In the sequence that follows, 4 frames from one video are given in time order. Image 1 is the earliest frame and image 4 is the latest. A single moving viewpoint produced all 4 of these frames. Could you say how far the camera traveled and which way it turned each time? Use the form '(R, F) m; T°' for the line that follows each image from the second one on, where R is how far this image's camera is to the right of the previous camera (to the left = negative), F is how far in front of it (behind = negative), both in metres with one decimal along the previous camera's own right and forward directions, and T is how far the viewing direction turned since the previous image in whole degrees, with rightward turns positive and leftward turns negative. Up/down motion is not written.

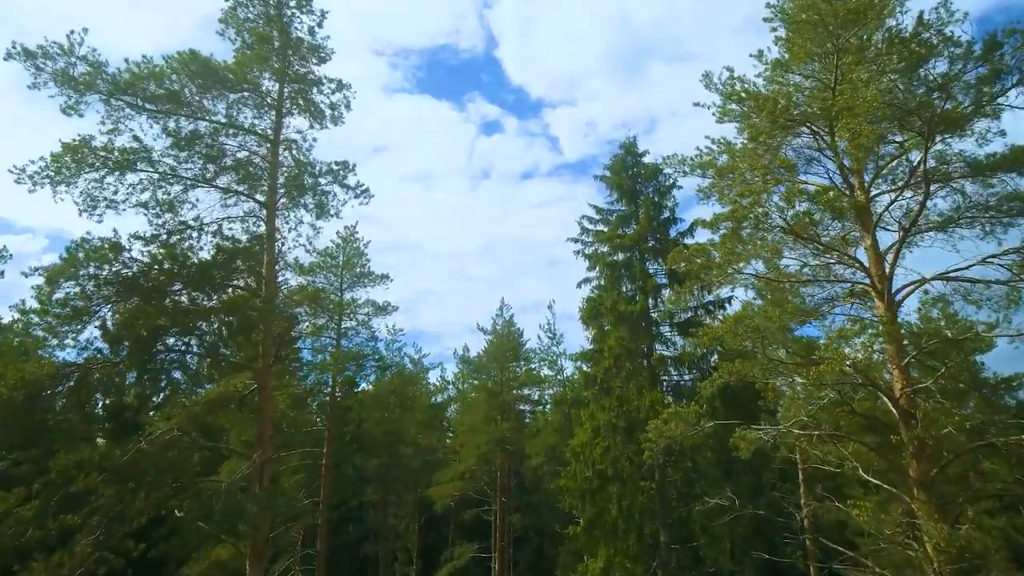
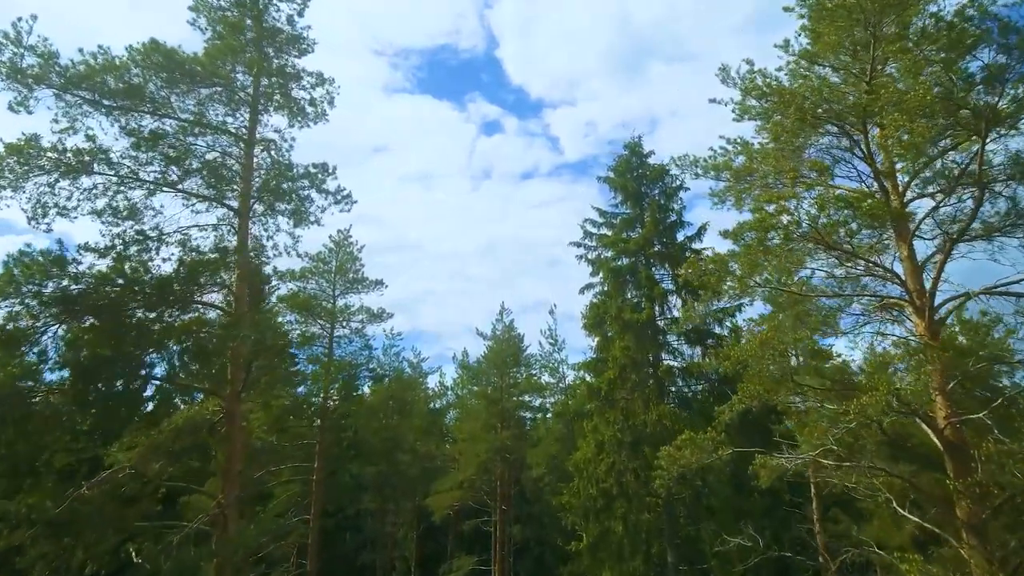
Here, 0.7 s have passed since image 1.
(0.0, +1.3) m; 0°
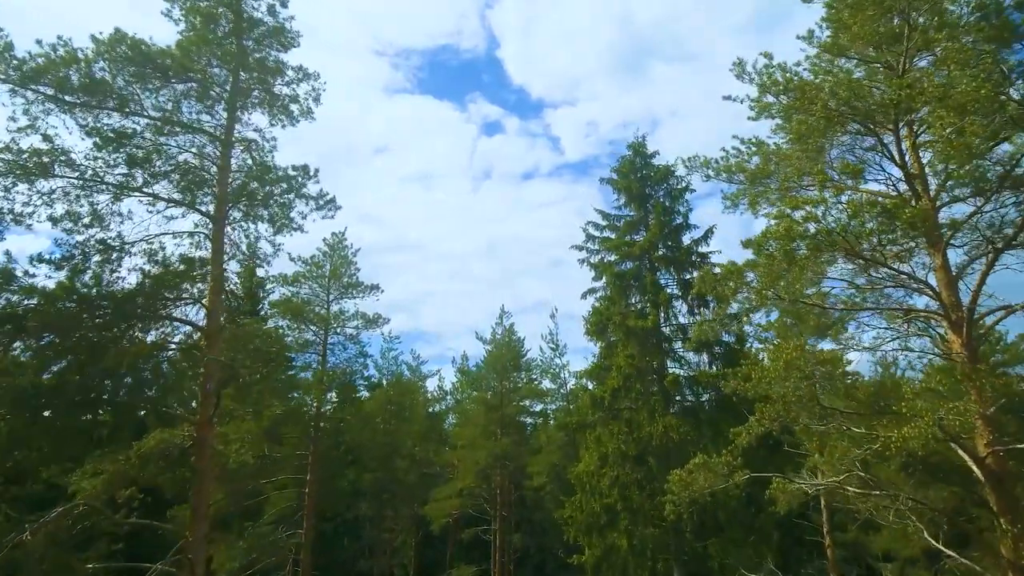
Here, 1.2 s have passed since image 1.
(0.0, +1.0) m; 0°
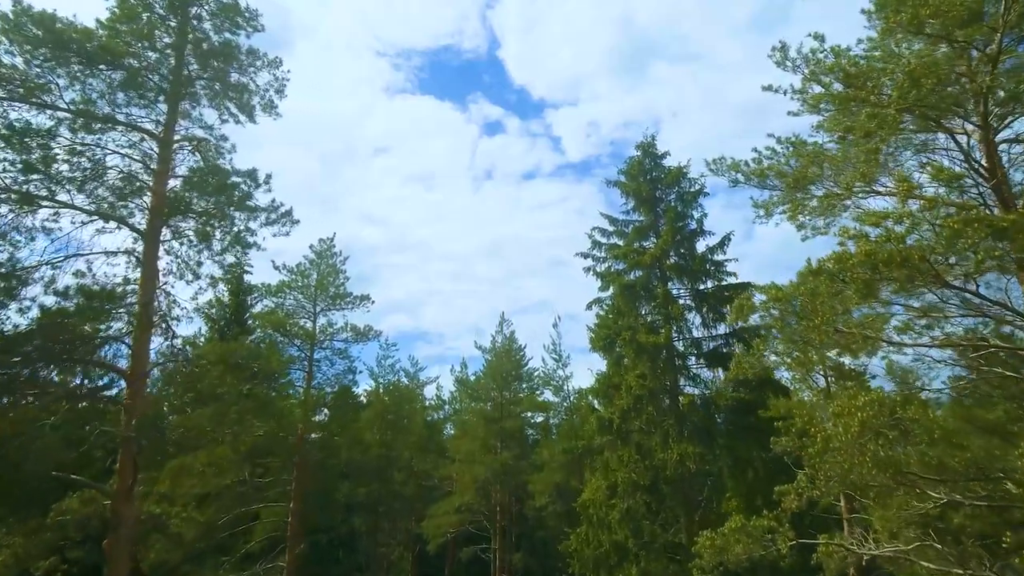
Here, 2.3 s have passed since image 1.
(0.0, +2.1) m; 0°
